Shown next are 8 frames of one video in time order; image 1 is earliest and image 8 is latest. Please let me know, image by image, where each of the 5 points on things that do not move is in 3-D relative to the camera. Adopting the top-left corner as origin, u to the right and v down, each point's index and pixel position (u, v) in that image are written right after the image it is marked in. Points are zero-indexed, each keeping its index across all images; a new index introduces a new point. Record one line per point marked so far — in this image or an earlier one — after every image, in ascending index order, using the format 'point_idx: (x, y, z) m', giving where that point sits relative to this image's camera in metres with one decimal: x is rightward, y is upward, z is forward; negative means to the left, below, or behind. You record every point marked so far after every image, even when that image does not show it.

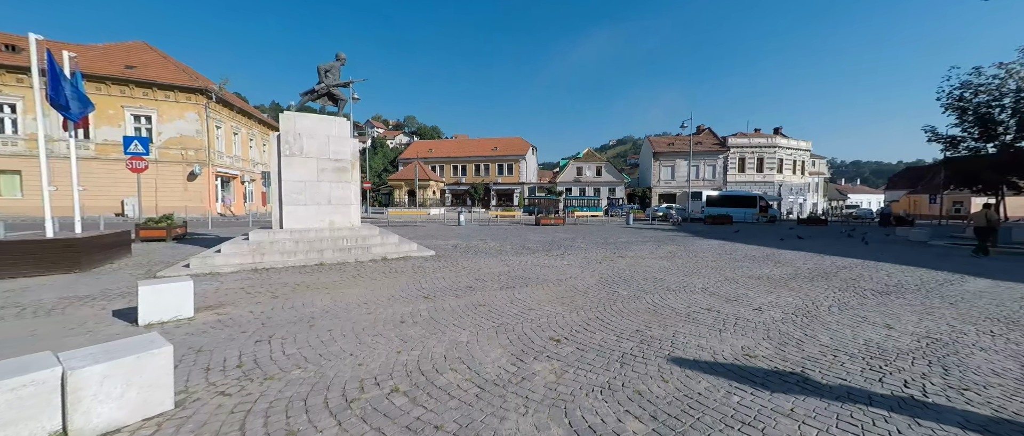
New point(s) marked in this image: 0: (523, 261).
0: (+0.3, -1.1, +9.4) m
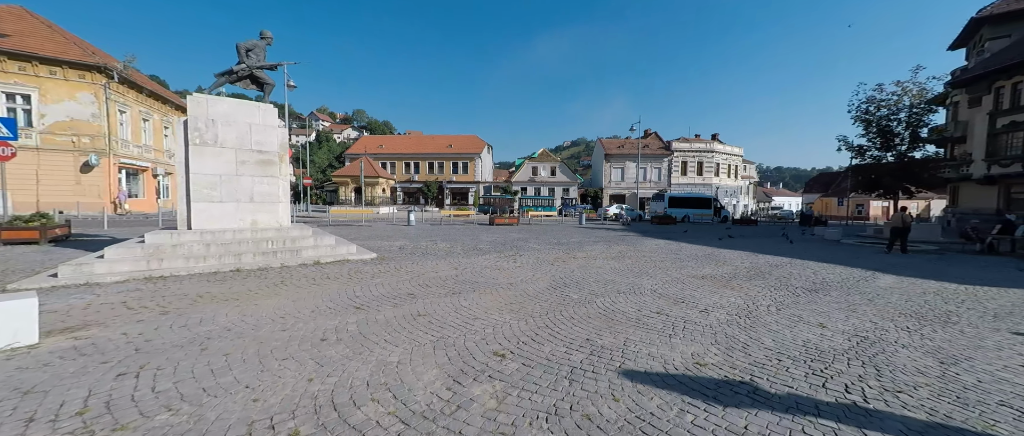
0: (-1.0, -1.1, +8.9) m
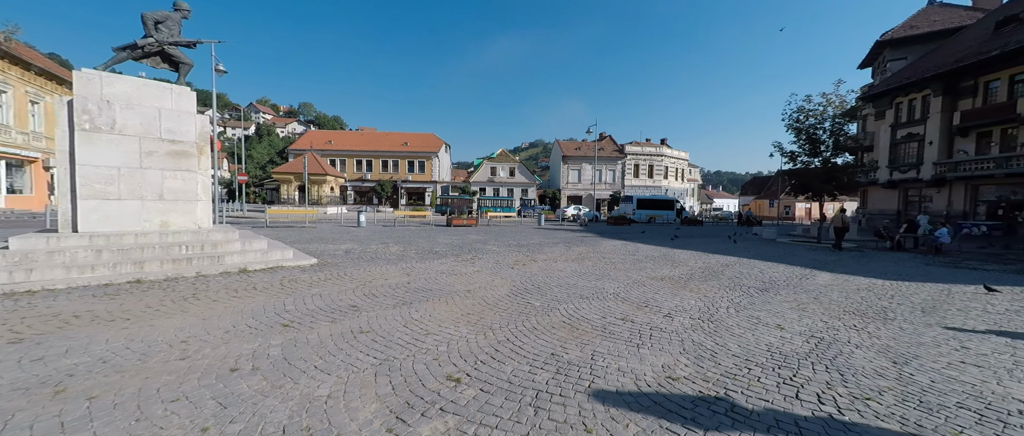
0: (-1.9, -1.1, +8.3) m
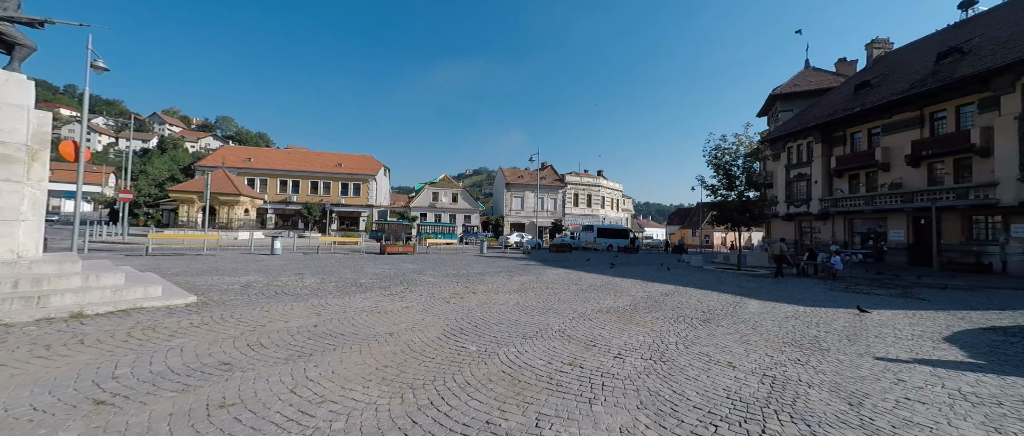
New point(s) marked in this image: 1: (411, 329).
0: (-3.2, -1.7, +7.1) m
1: (-1.6, -1.8, +5.9) m
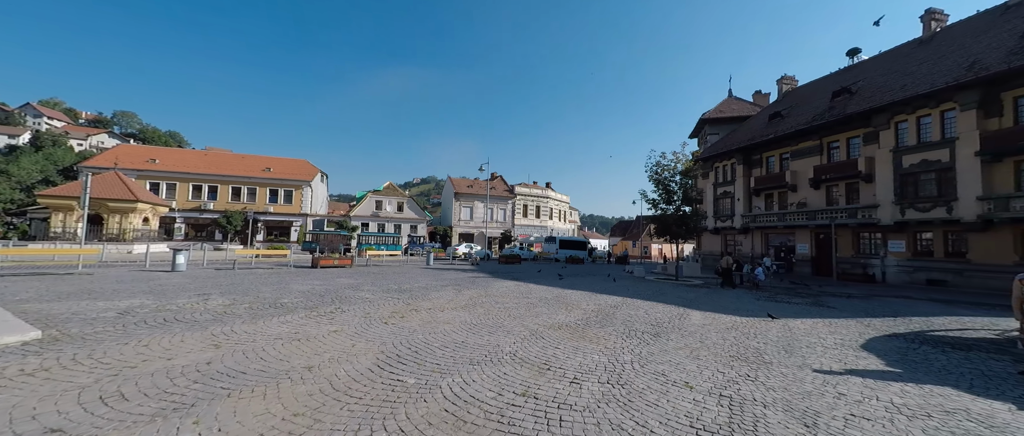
0: (-4.2, -1.8, +6.0) m
1: (-2.4, -1.9, +5.0) m
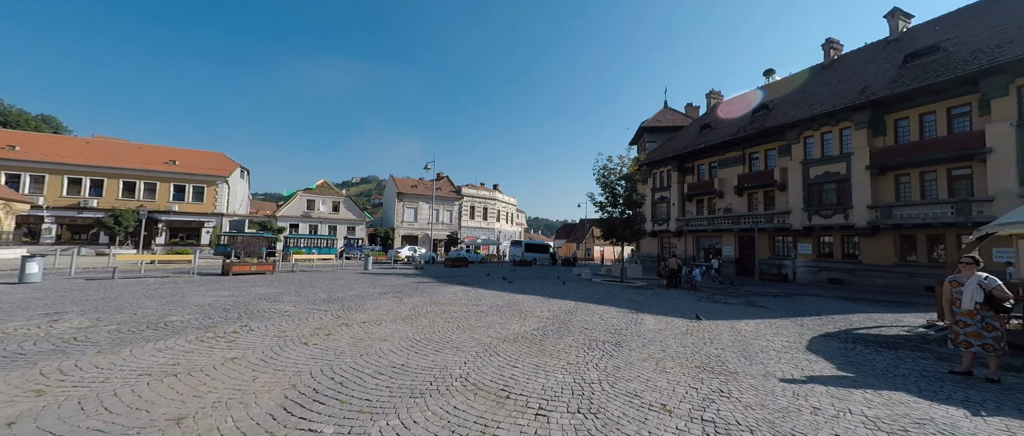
0: (-4.8, -1.8, +4.4) m
1: (-2.9, -1.9, +3.8) m
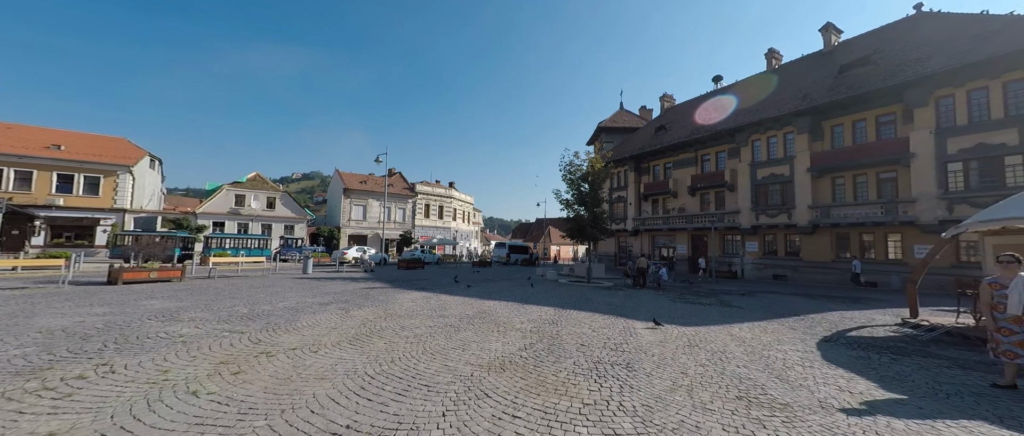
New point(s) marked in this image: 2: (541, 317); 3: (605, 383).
0: (-4.6, -1.6, +2.2) m
1: (-2.7, -1.7, +1.8) m
2: (+0.8, -2.6, +9.6) m
3: (+1.3, -2.3, +5.1) m
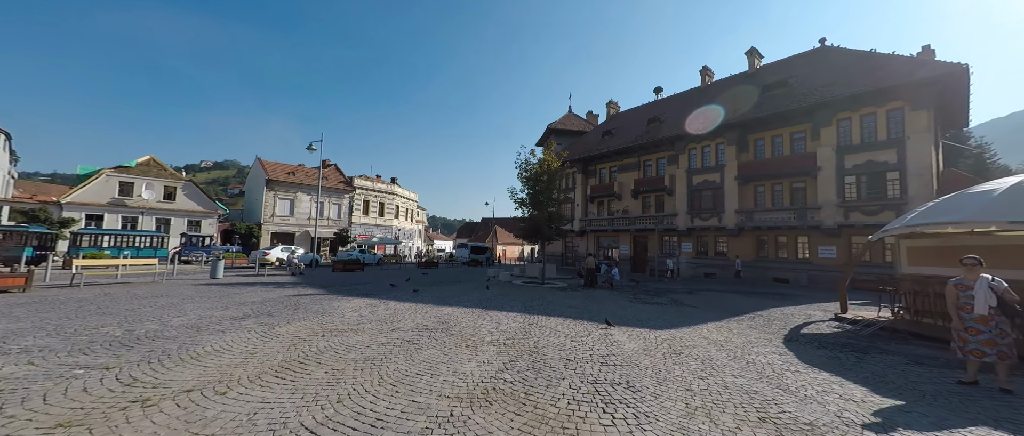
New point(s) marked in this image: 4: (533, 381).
0: (-4.2, -1.5, +0.4) m
1: (-2.2, -1.6, +0.3) m
2: (-0.1, -2.5, +8.6) m
3: (+1.2, -2.2, +4.2) m
4: (+0.4, -2.2, +5.0) m
